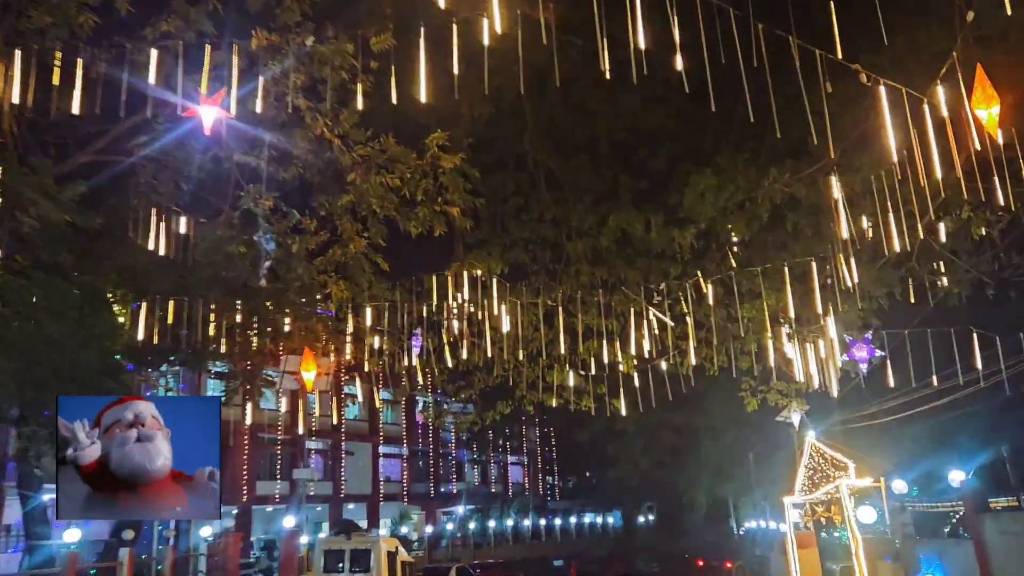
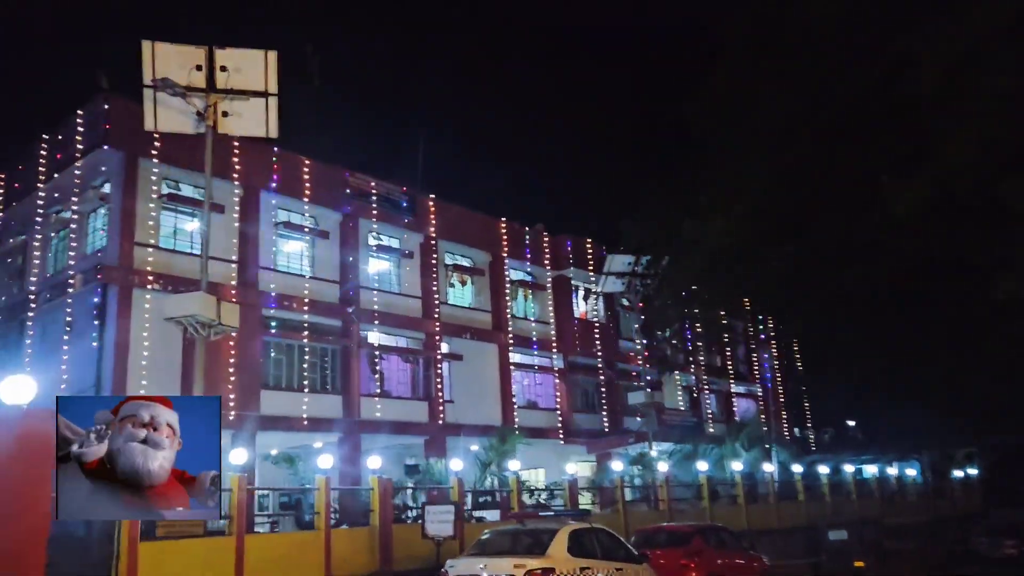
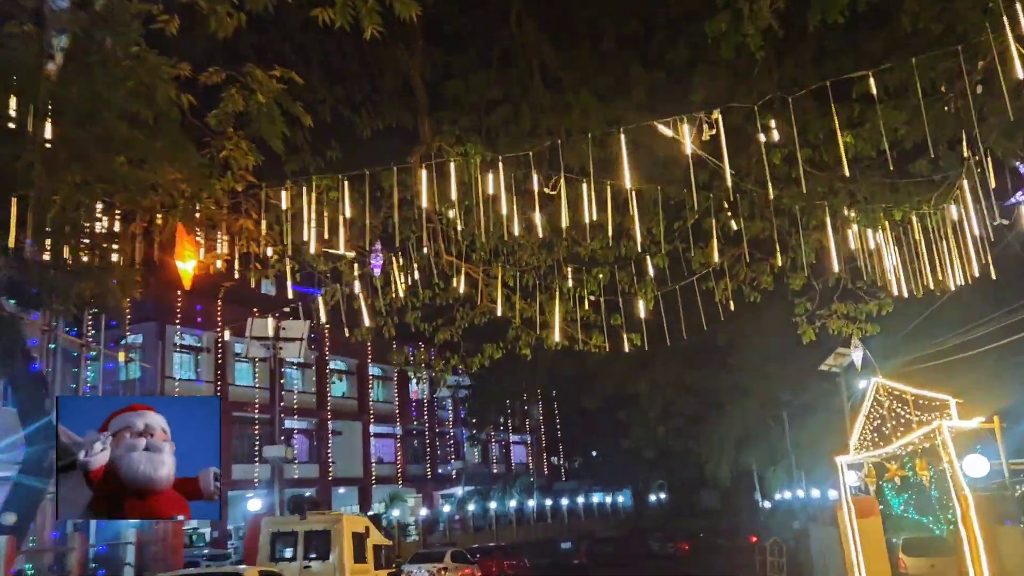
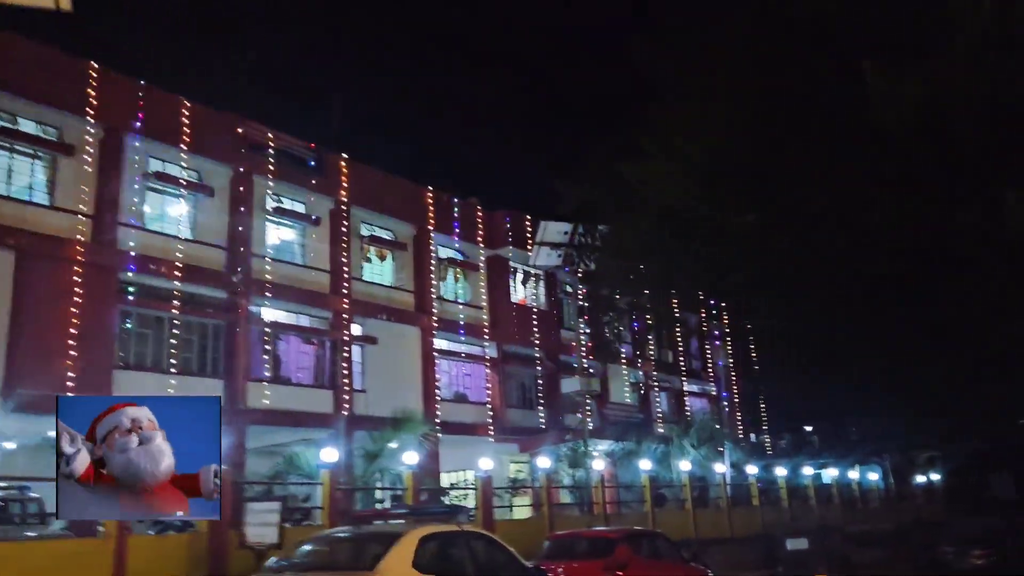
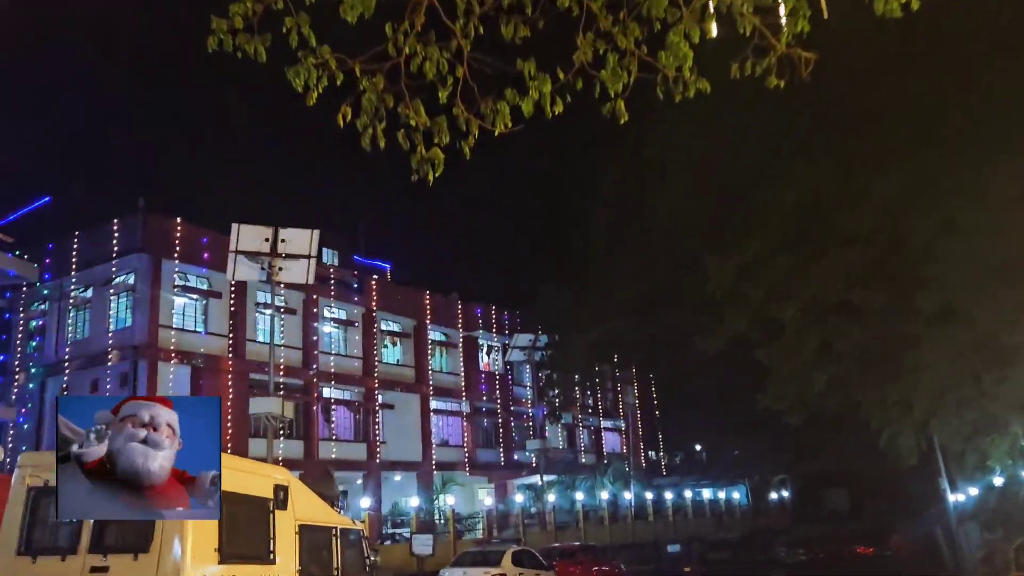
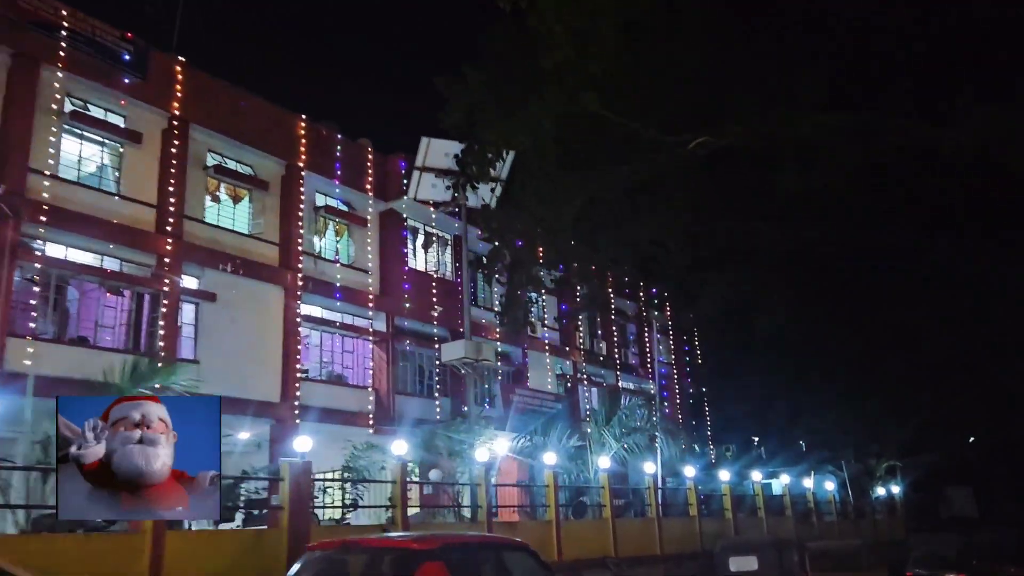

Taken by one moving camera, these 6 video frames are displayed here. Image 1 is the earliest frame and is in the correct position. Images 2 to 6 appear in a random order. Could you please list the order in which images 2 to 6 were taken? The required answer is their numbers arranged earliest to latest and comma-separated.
3, 5, 2, 4, 6
